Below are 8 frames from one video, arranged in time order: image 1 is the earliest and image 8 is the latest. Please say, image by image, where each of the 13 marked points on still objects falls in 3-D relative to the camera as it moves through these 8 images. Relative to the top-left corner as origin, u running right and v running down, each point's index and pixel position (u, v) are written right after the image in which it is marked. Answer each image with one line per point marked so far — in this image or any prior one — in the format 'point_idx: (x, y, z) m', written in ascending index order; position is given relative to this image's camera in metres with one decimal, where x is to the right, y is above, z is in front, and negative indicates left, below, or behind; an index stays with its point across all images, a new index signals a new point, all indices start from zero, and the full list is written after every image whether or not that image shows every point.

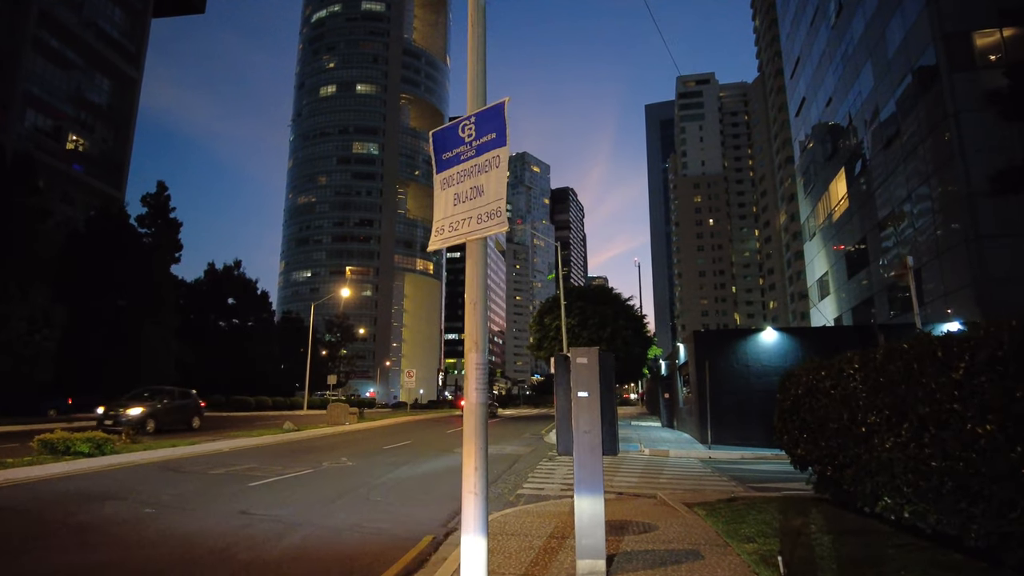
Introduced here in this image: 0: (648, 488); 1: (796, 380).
0: (+2.4, -3.4, +11.3) m
1: (+3.2, -1.0, +7.5) m
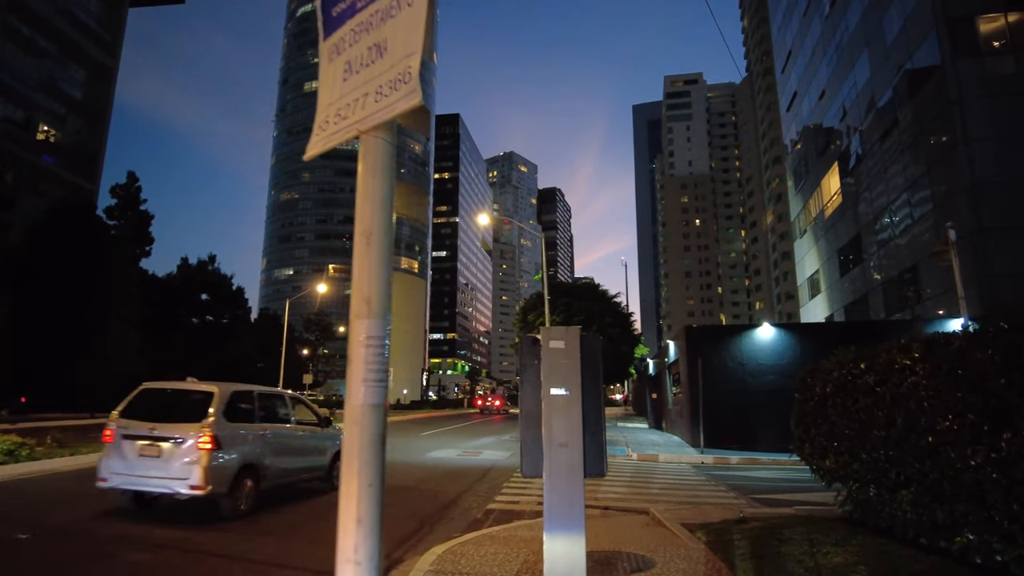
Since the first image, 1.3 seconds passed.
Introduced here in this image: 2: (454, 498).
0: (+1.9, -3.2, +9.9) m
1: (+2.9, -0.8, +6.1) m
2: (-0.9, -3.1, +9.9) m
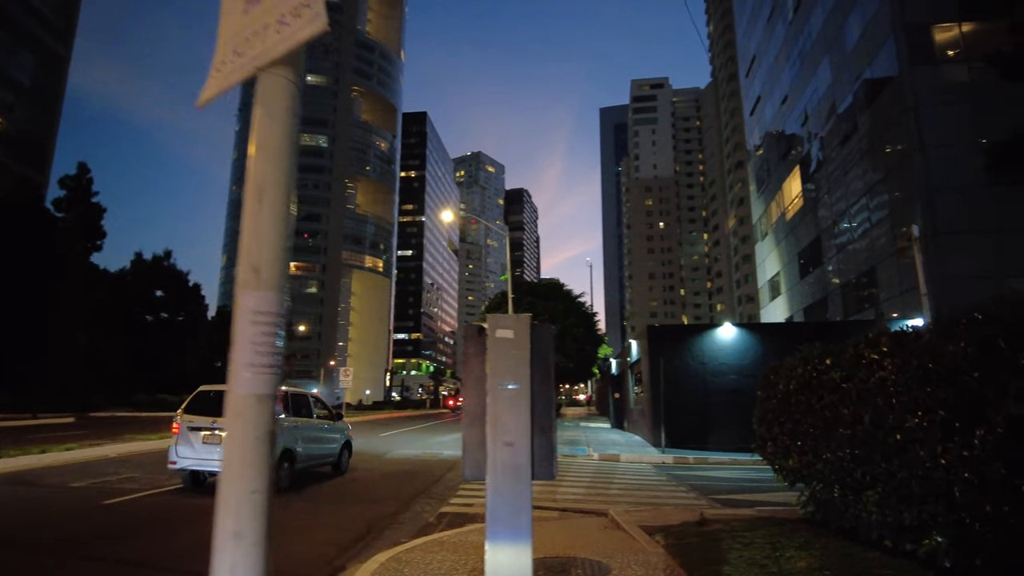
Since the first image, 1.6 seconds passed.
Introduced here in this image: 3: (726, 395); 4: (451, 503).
0: (+1.3, -3.1, +9.7) m
1: (+2.5, -0.7, +5.9) m
2: (-1.5, -3.0, +9.5) m
3: (+6.0, -3.0, +18.5) m
4: (-0.8, -3.0, +9.2) m
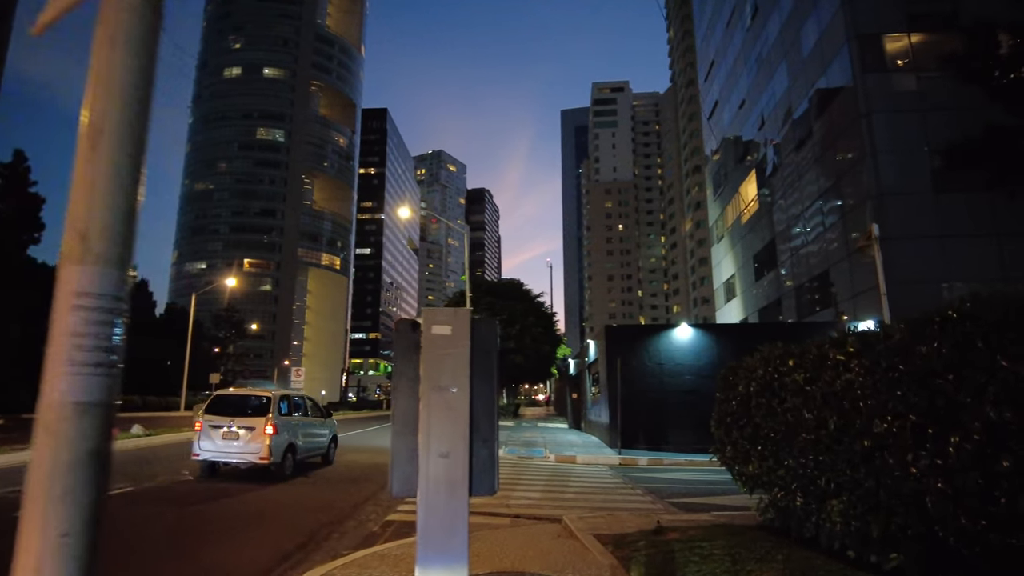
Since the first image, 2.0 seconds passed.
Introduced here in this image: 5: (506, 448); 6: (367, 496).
0: (+0.6, -3.1, +9.4) m
1: (+2.0, -0.7, +5.7) m
2: (-2.2, -3.0, +9.0) m
3: (+4.8, -3.0, +18.5) m
4: (-1.5, -2.9, +8.7) m
5: (-0.2, -4.3, +18.0) m
6: (-2.2, -3.1, +9.9) m
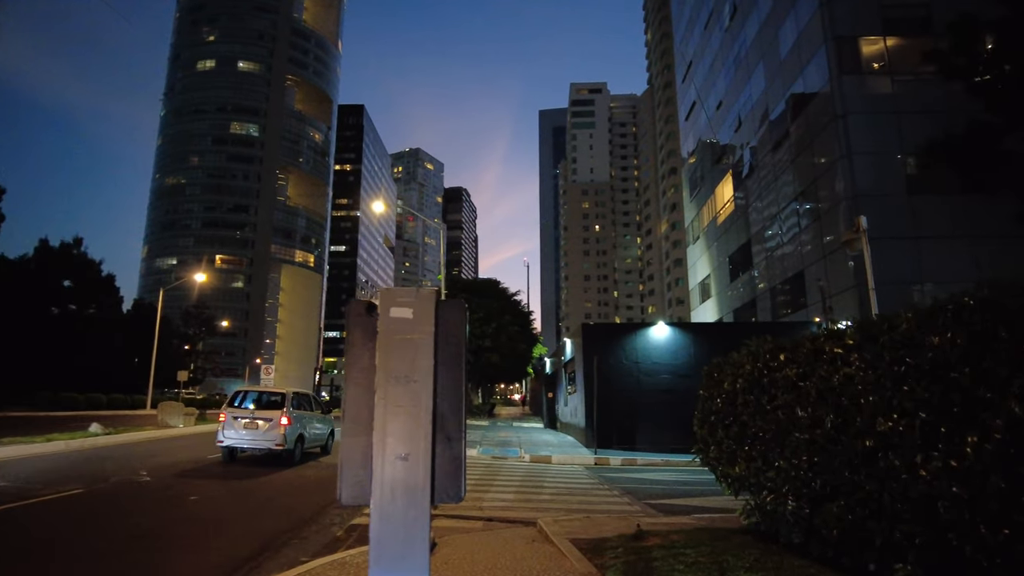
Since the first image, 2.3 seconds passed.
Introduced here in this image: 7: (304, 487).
0: (+0.2, -3.0, +9.0) m
1: (+1.8, -0.6, +5.4) m
2: (-2.5, -2.9, +8.6) m
3: (+4.1, -3.0, +18.3) m
4: (-1.8, -2.8, +8.3) m
5: (-0.9, -4.2, +17.6) m
6: (-2.6, -3.0, +9.5) m
7: (-3.2, -3.1, +10.3) m
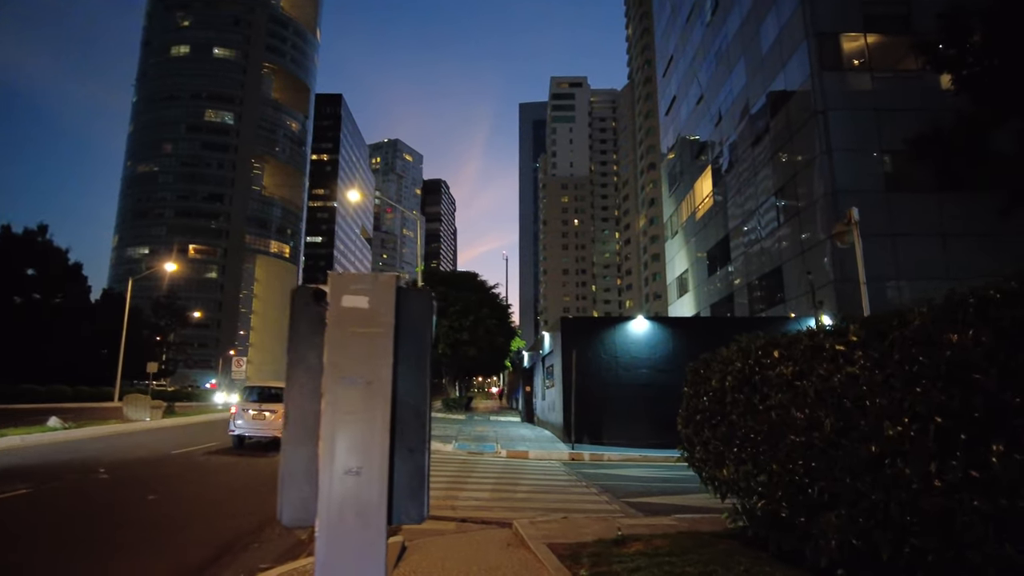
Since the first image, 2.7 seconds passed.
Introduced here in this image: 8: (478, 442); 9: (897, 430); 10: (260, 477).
0: (-0.1, -2.9, +8.7) m
1: (+1.6, -0.6, +5.1) m
2: (-2.8, -2.7, +8.1) m
3: (+3.4, -2.8, +18.1) m
4: (-2.1, -2.7, +7.9) m
5: (-1.5, -4.0, +17.2) m
6: (-2.9, -2.9, +9.1) m
7: (-3.6, -2.9, +9.9) m
8: (-0.9, -4.1, +17.4) m
9: (+1.7, -0.6, +3.0) m
10: (-4.1, -3.0, +10.7) m
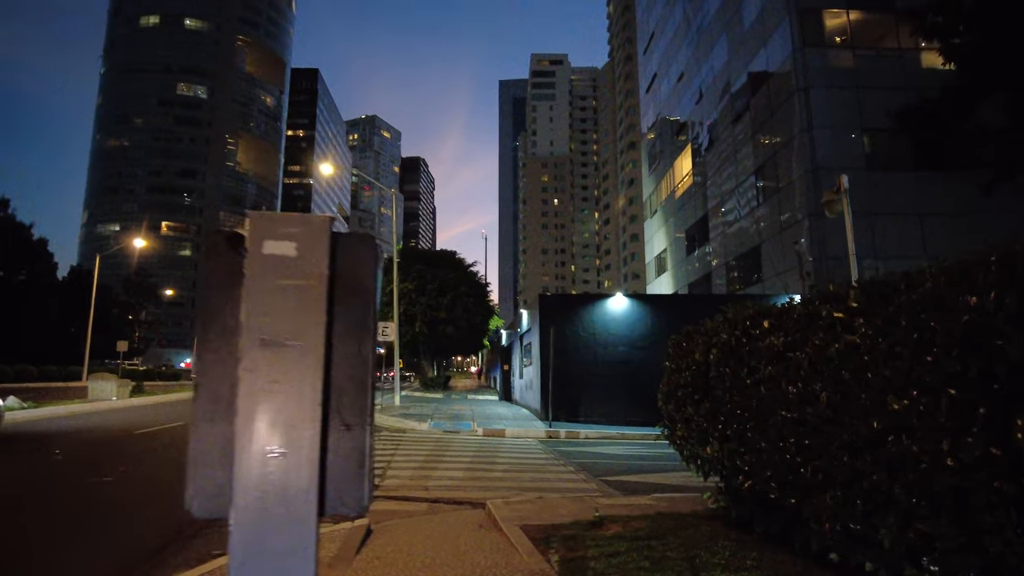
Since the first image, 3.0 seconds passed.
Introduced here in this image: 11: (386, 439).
0: (-0.4, -2.5, +8.4) m
1: (+1.4, -0.3, +4.8) m
2: (-3.1, -2.4, +7.8) m
3: (+2.8, -2.2, +17.9) m
4: (-2.4, -2.4, +7.6) m
5: (-2.1, -3.4, +16.9) m
6: (-3.2, -2.5, +8.7) m
7: (-4.0, -2.5, +9.5) m
8: (-1.5, -3.5, +17.2) m
9: (+1.6, -0.5, +2.7) m
10: (-4.5, -2.6, +10.3) m
11: (-2.6, -3.1, +13.7) m
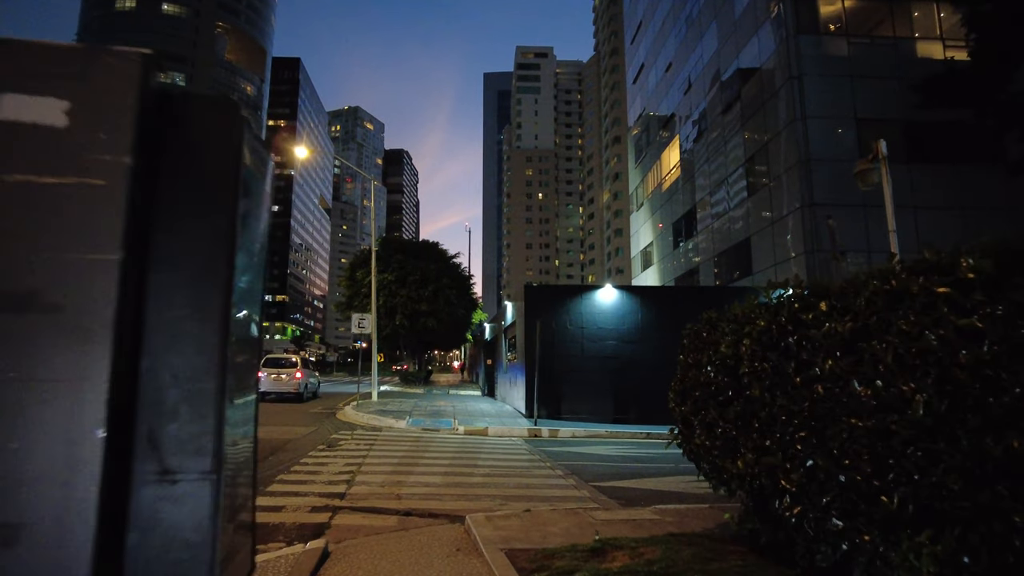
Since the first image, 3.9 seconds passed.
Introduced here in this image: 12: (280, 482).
0: (-0.6, -2.4, +7.5) m
1: (+1.3, -0.2, +4.0) m
2: (-3.3, -2.2, +6.8) m
3: (+2.4, -1.9, +17.1) m
4: (-2.6, -2.2, +6.6) m
5: (-2.5, -3.1, +16.0) m
6: (-3.4, -2.3, +7.7) m
7: (-4.2, -2.3, +8.5) m
8: (-1.9, -3.2, +16.2) m
9: (+1.6, -0.4, +1.8) m
10: (-4.7, -2.4, +9.3) m
11: (-3.0, -2.9, +12.8) m
12: (-2.8, -2.3, +8.2) m
